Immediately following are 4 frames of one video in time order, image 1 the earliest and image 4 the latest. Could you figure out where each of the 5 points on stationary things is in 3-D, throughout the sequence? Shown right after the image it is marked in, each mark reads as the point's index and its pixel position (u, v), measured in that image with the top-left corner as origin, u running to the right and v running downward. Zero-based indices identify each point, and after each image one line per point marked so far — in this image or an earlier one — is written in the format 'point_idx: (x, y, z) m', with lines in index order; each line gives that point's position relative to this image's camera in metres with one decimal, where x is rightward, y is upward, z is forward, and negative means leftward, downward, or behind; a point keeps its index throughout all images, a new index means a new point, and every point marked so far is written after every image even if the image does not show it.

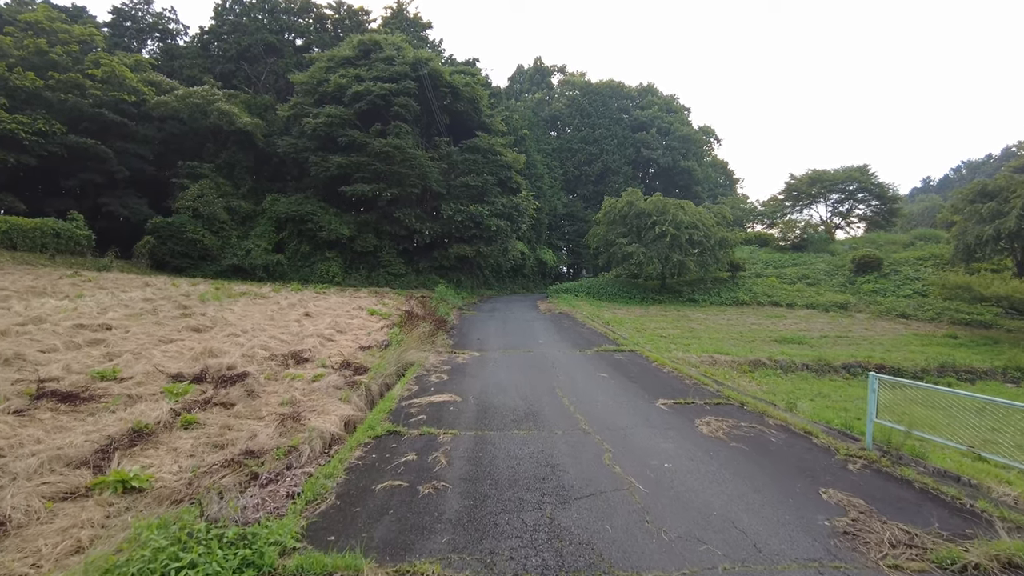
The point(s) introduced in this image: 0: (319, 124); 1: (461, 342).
0: (-4.9, +4.2, +16.1) m
1: (-0.7, -0.7, +8.2) m
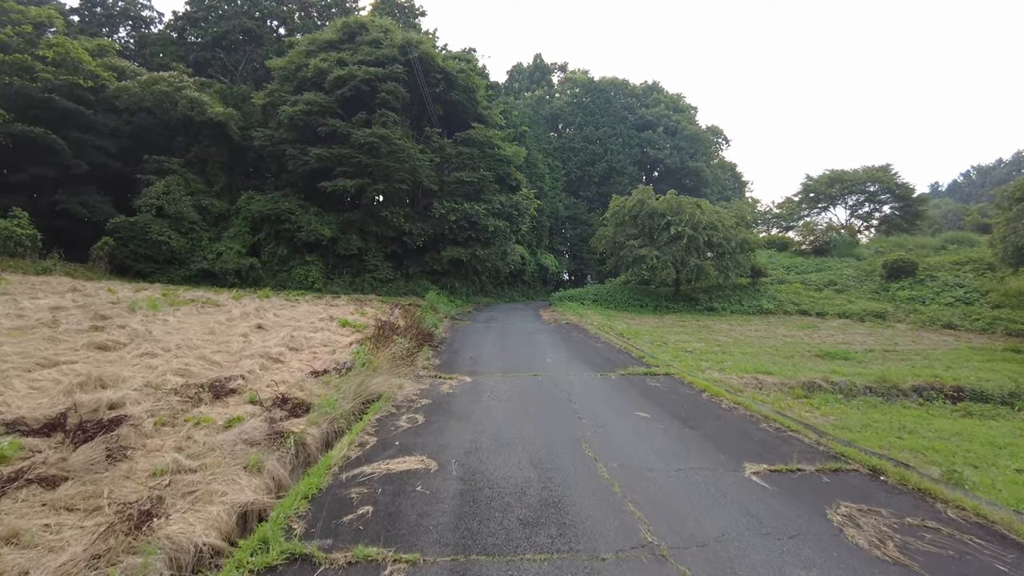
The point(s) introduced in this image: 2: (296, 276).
0: (-4.9, +4.0, +14.5) m
1: (-0.7, -0.8, +6.6) m
2: (-5.2, +0.3, +15.2) m
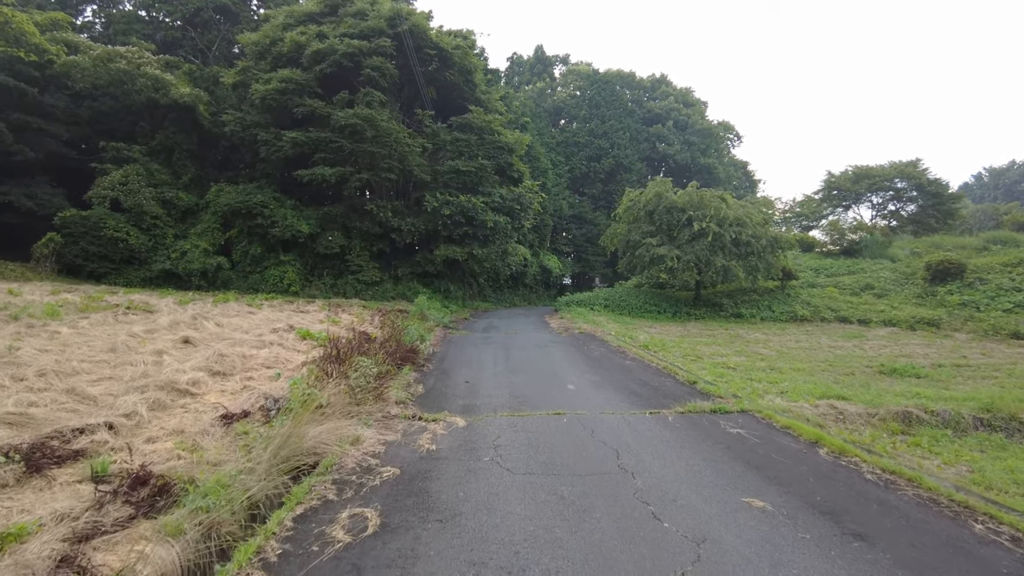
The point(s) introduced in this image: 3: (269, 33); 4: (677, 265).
0: (-4.9, +4.0, +12.8) m
1: (-0.6, -0.8, +4.8) m
2: (-5.1, +0.2, +13.4) m
3: (-5.3, +5.5, +13.8) m
4: (+3.6, +0.5, +13.8) m
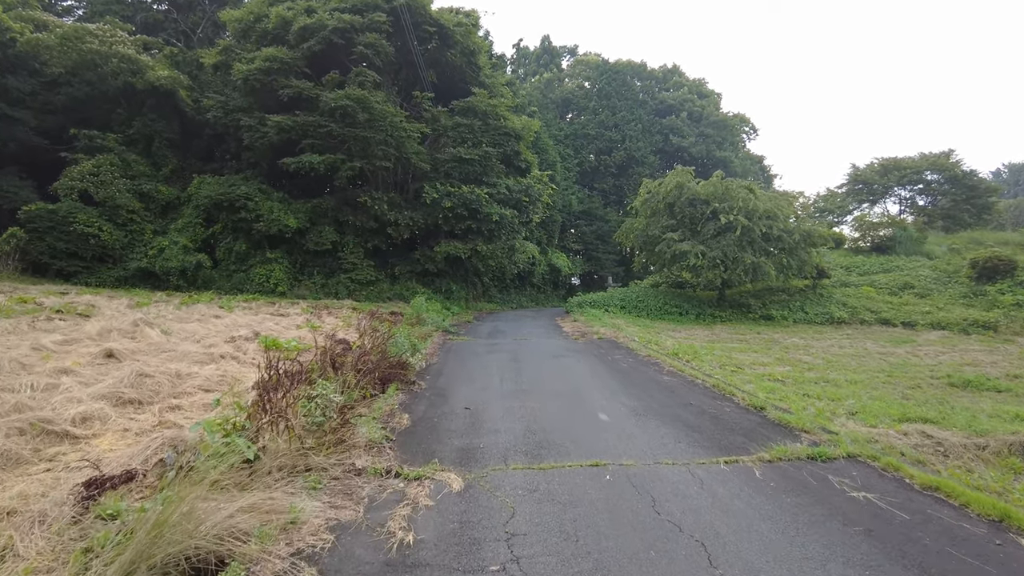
0: (-4.8, +4.0, +11.6) m
1: (-0.5, -0.8, +3.6) m
2: (-5.0, +0.2, +12.3) m
3: (-5.1, +5.5, +12.6) m
4: (+3.7, +0.5, +12.6) m
